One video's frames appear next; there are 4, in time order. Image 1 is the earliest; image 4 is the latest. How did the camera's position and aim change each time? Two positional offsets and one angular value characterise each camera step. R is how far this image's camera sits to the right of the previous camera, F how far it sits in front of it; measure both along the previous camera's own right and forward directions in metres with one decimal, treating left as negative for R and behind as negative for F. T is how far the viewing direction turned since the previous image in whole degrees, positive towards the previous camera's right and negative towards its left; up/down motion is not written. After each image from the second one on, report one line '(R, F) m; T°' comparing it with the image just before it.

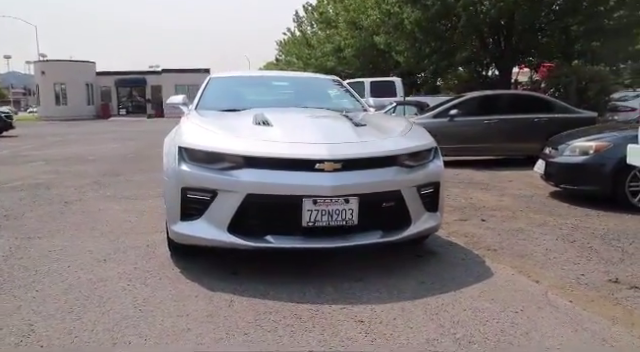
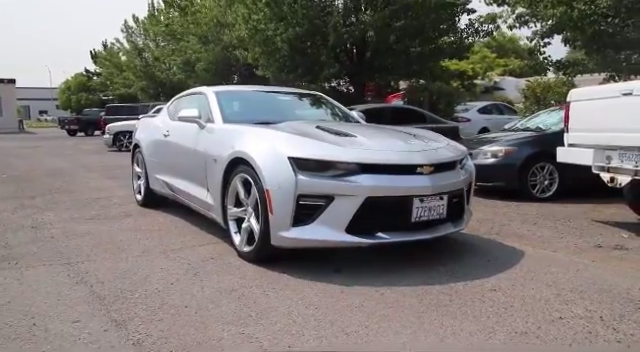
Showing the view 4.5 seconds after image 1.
(-2.2, -0.1) m; +21°
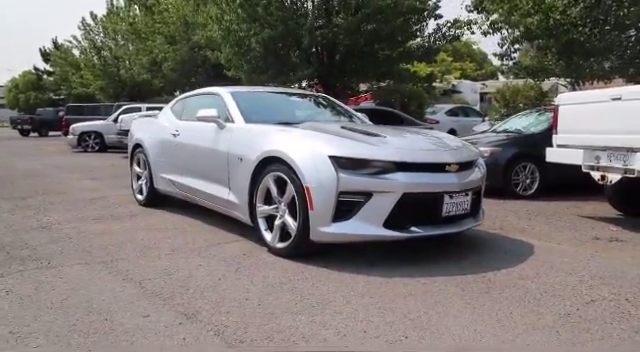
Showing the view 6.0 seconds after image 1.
(-0.7, -0.2) m; +5°
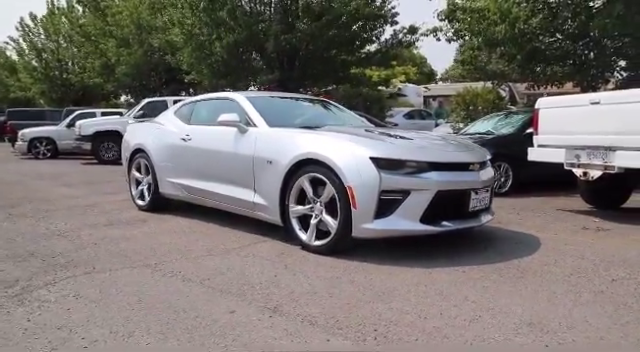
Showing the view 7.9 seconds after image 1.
(-0.9, -0.2) m; +7°
